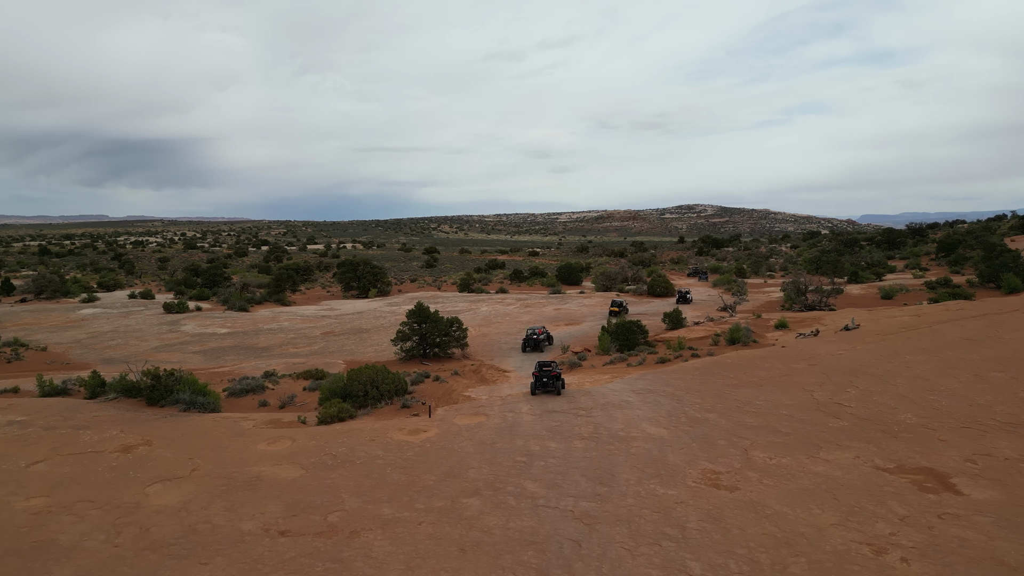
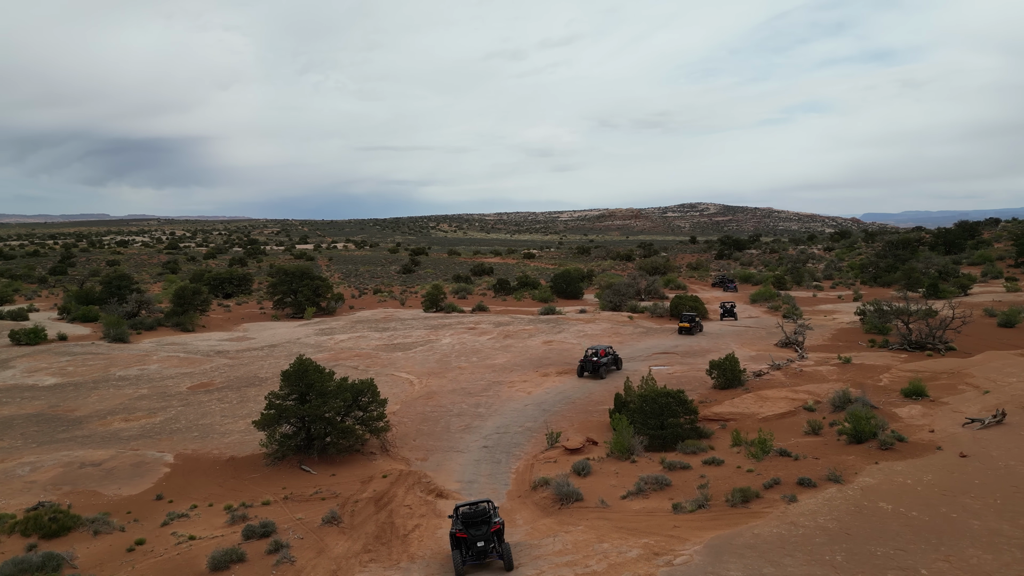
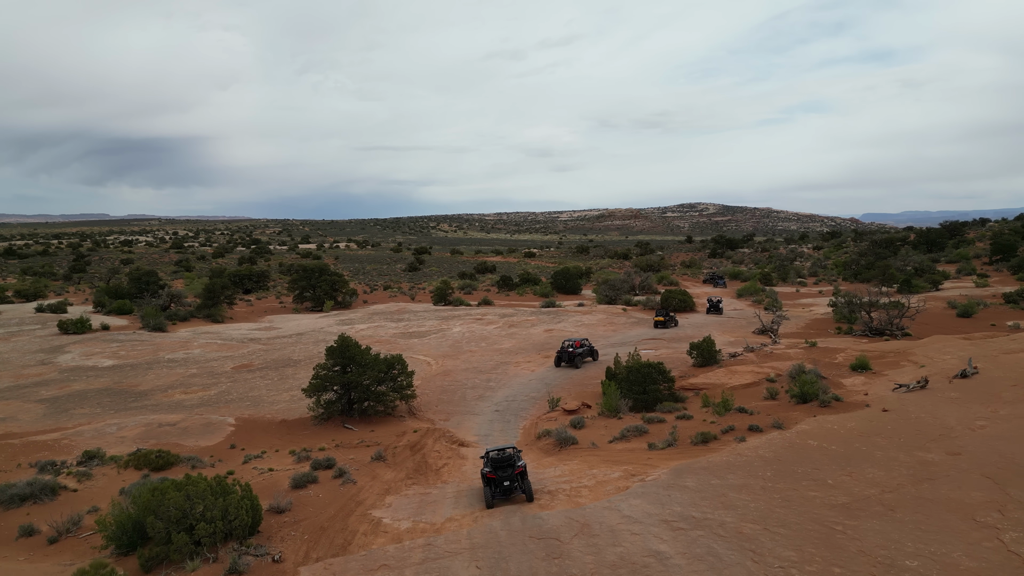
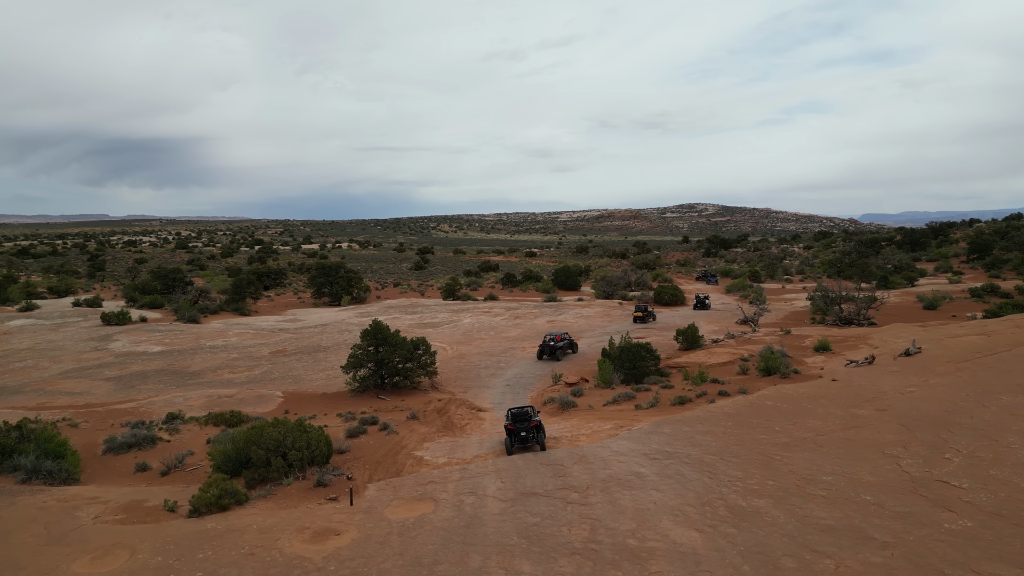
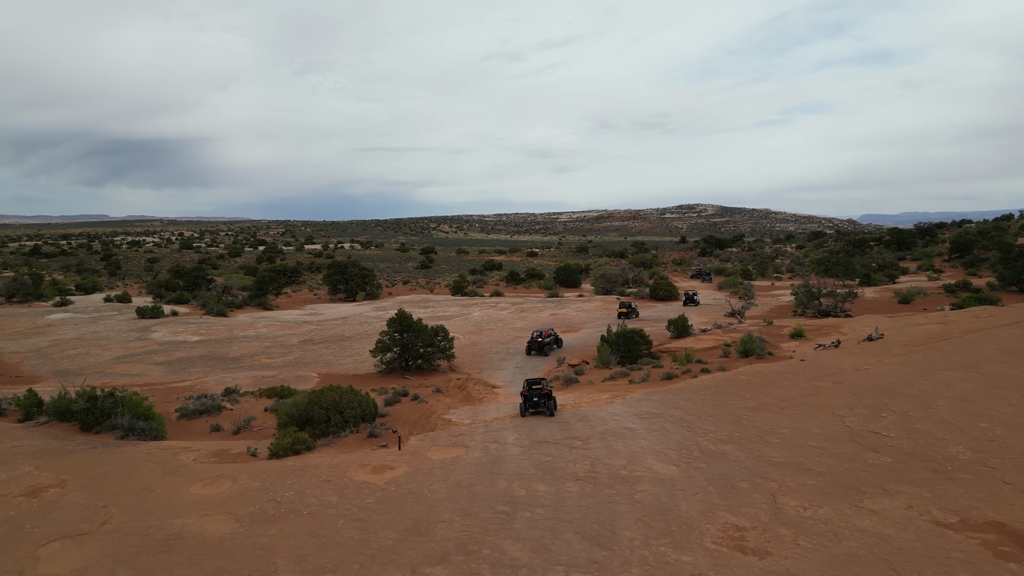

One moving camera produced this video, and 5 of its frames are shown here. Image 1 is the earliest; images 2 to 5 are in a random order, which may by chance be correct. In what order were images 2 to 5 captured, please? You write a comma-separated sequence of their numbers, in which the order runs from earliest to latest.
5, 4, 3, 2
